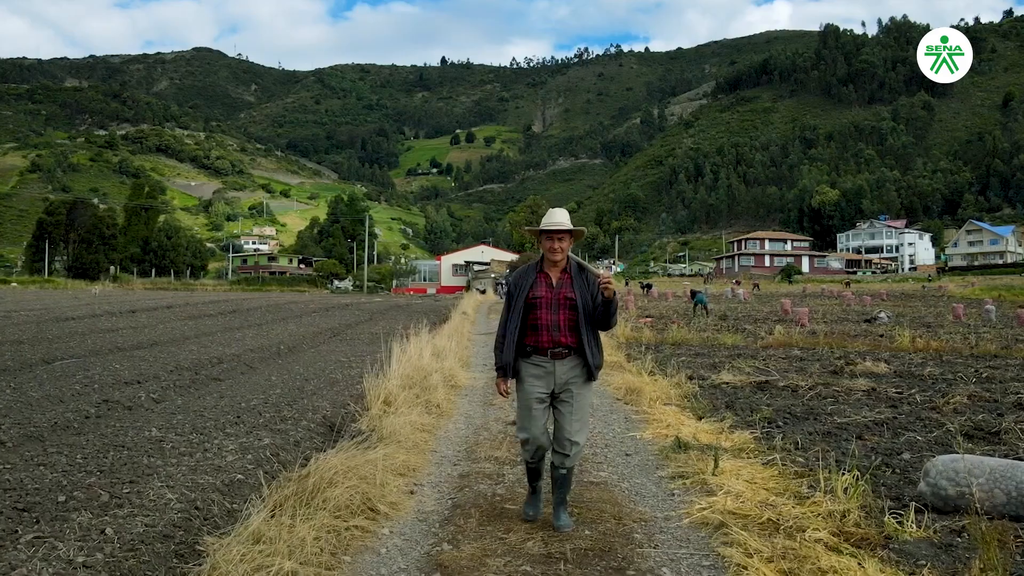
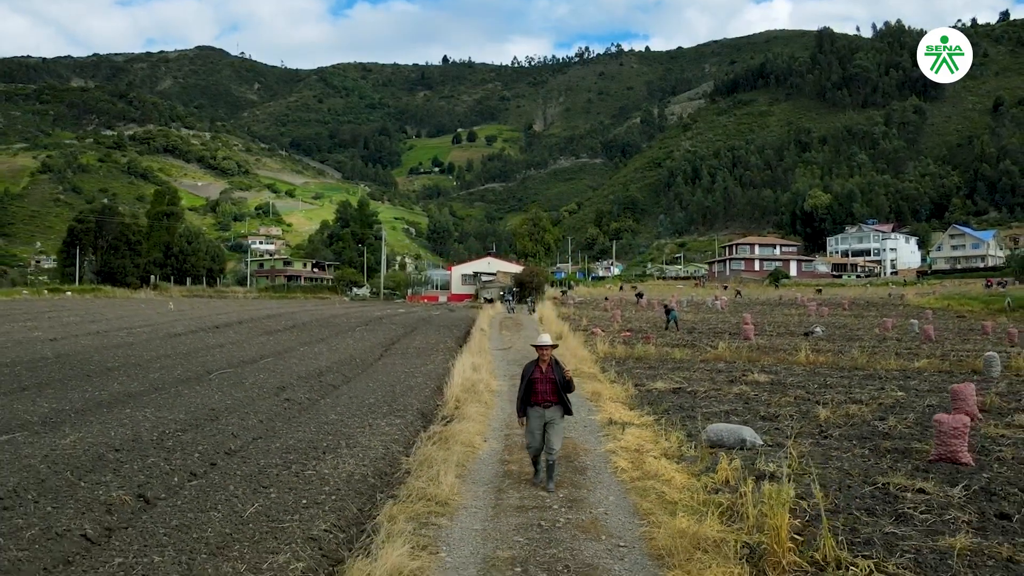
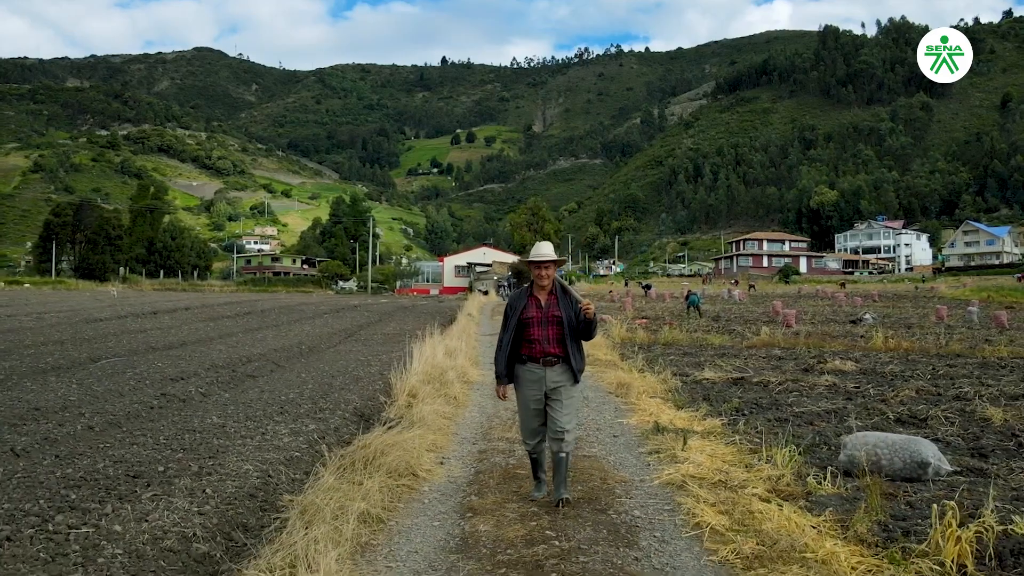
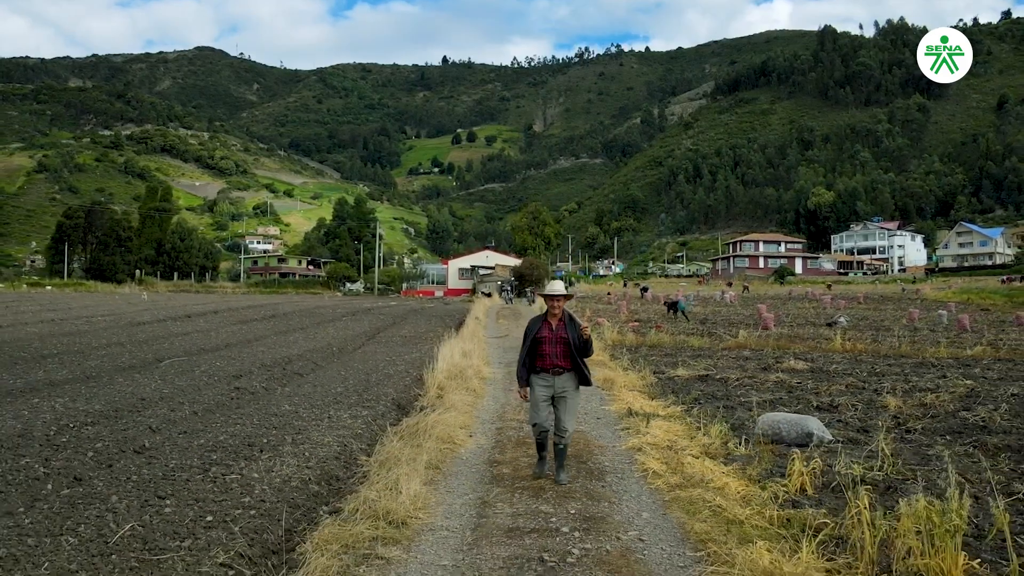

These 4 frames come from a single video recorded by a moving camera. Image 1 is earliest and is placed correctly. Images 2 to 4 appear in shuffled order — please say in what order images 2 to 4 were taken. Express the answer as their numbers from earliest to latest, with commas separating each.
3, 4, 2
